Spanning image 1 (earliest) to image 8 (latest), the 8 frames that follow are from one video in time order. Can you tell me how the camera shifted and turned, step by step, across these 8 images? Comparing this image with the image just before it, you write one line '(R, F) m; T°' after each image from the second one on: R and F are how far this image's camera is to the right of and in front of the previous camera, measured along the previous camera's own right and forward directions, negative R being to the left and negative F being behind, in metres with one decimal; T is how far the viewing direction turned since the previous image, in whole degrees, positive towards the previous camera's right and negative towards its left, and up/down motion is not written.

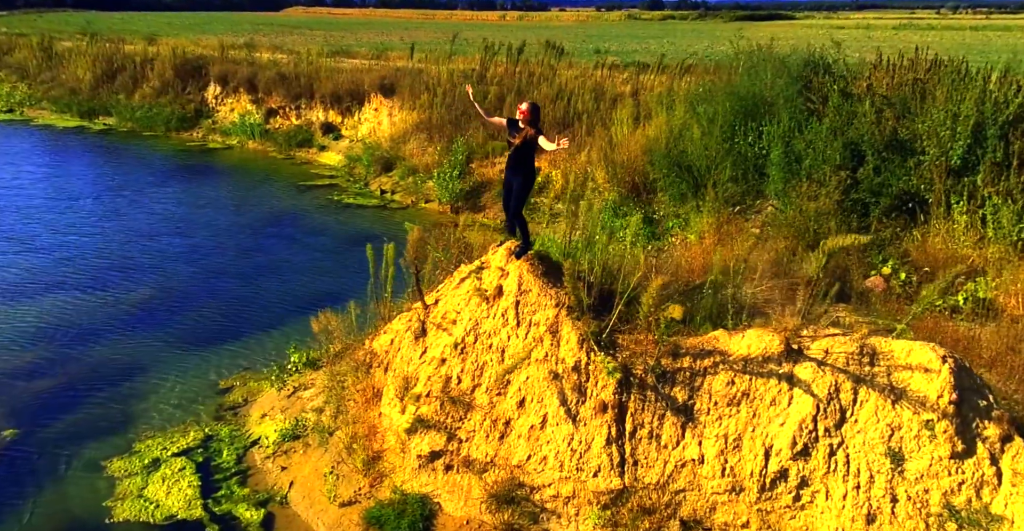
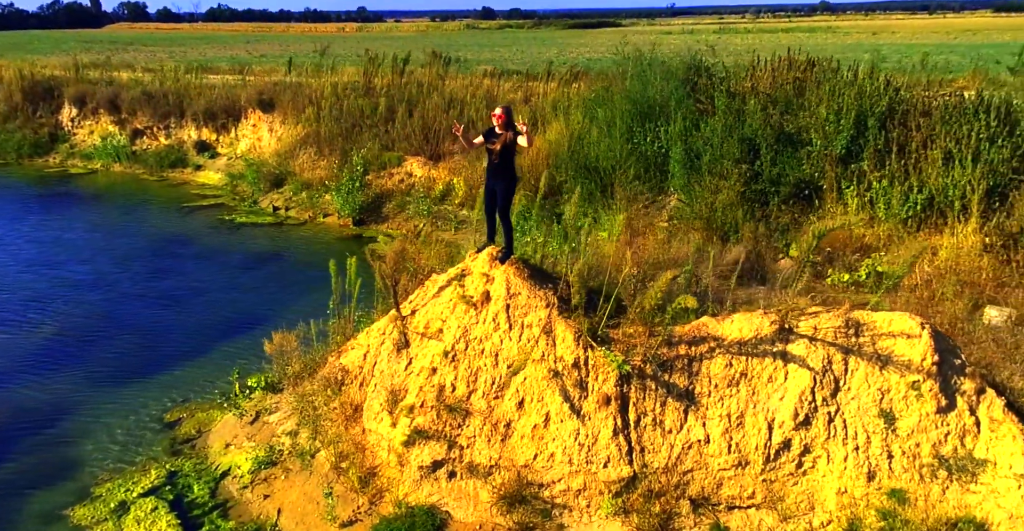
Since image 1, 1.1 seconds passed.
(-0.7, 0.0) m; +10°
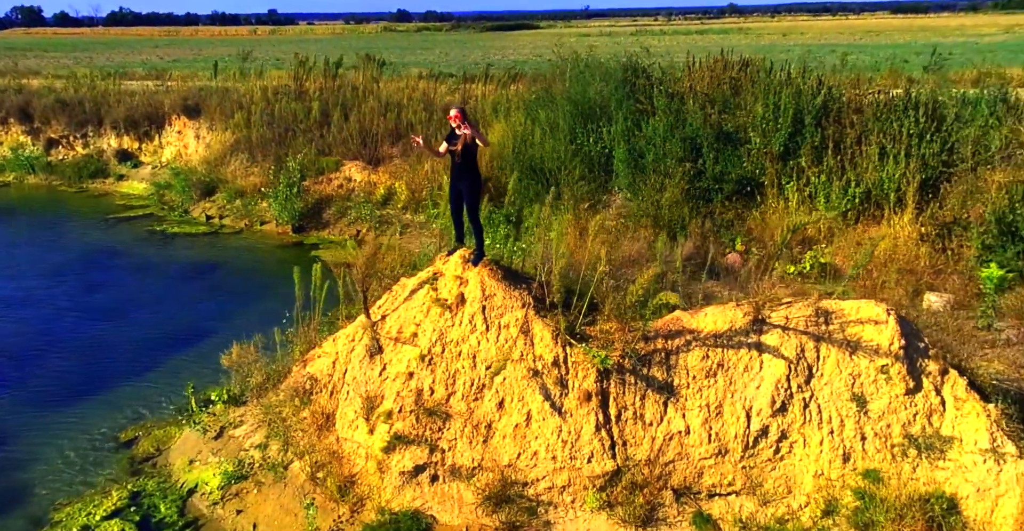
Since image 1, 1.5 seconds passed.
(-0.3, 0.0) m; +5°
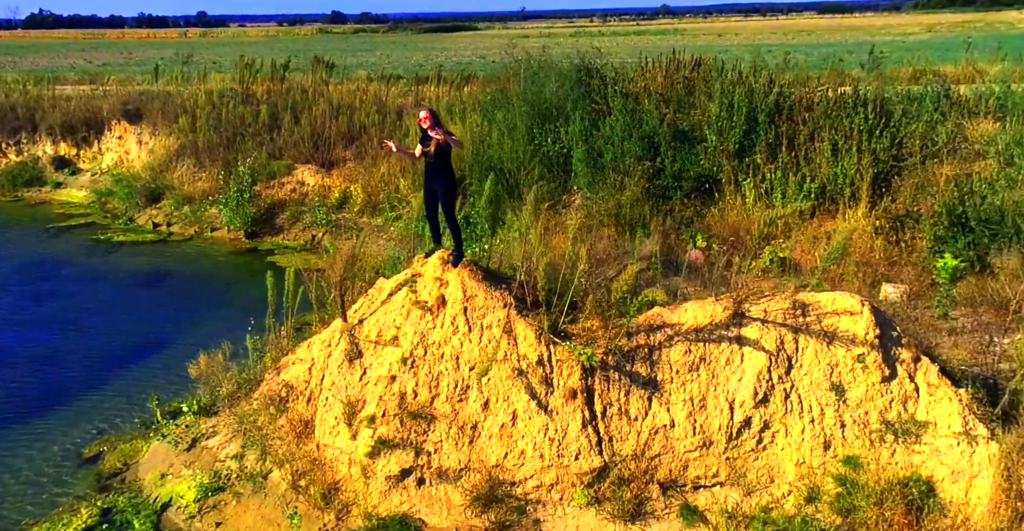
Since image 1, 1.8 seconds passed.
(-0.2, 0.0) m; +4°
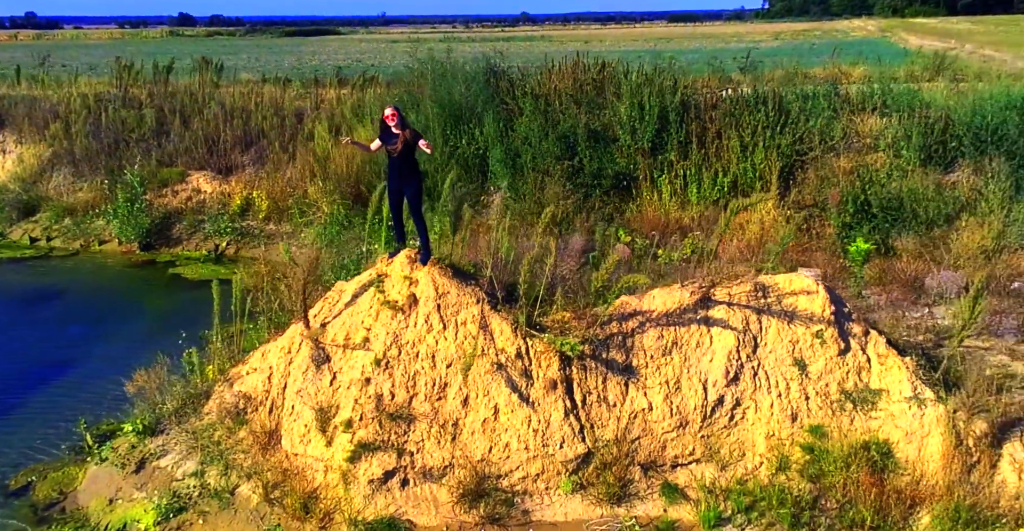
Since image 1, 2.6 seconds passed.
(-0.5, 0.0) m; +9°
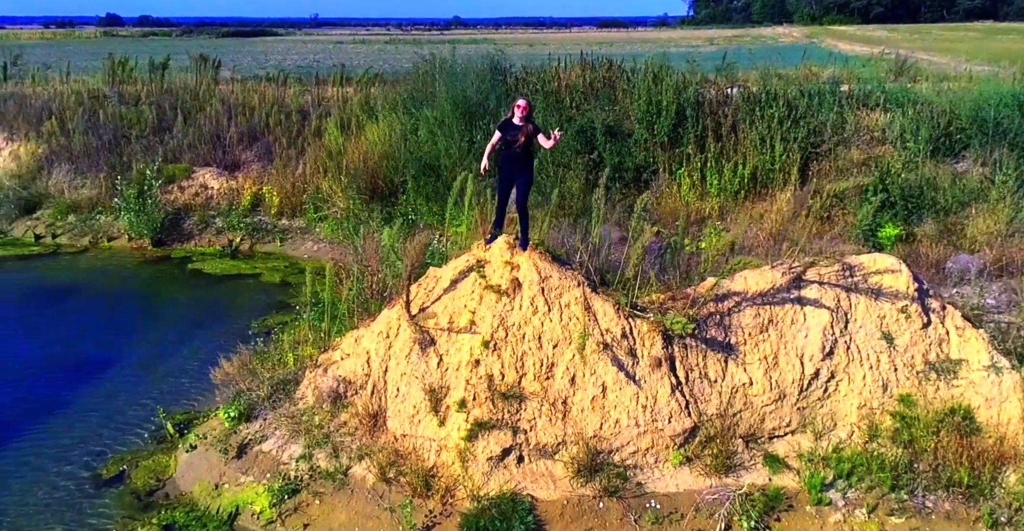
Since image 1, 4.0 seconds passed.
(-0.9, -0.2) m; +3°
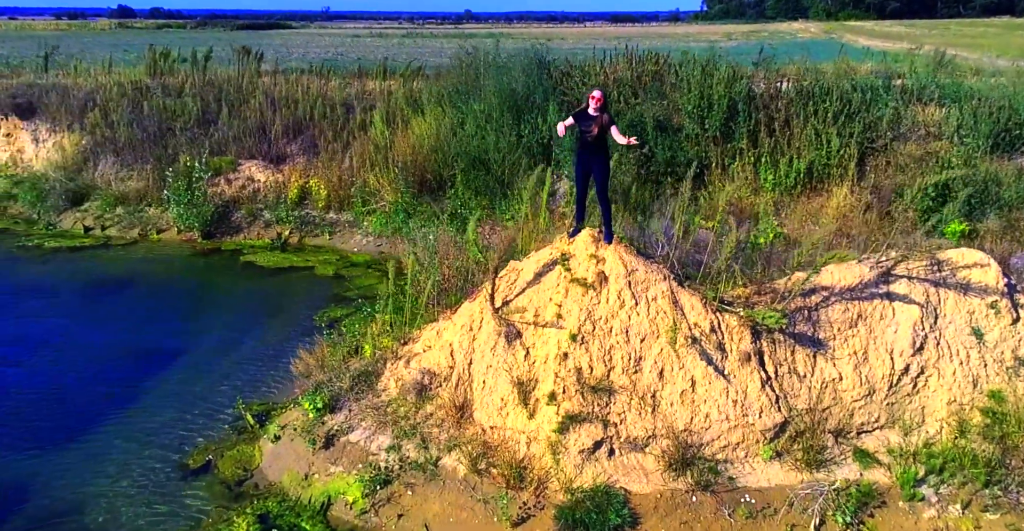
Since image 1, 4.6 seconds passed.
(-0.4, 0.0) m; -1°
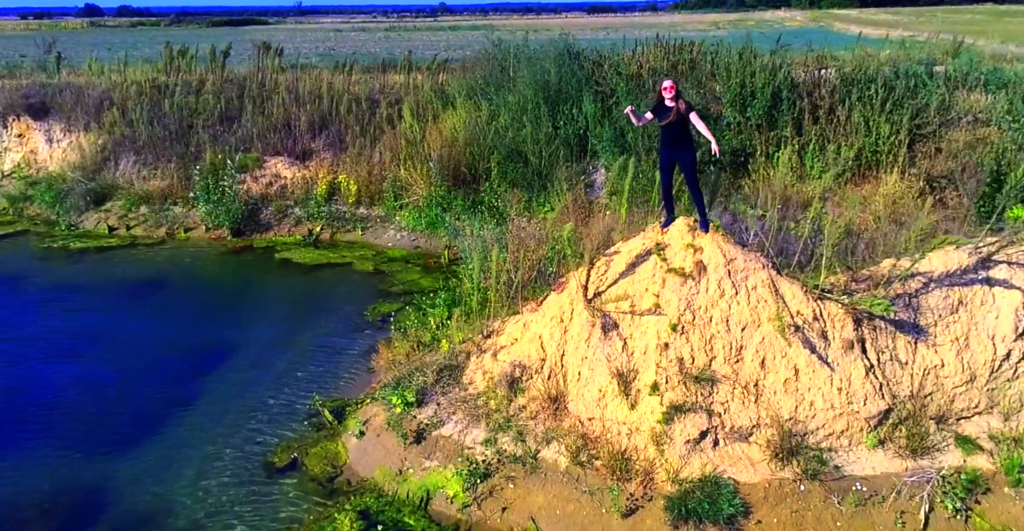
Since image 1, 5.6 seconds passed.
(-0.6, 0.0) m; +1°
